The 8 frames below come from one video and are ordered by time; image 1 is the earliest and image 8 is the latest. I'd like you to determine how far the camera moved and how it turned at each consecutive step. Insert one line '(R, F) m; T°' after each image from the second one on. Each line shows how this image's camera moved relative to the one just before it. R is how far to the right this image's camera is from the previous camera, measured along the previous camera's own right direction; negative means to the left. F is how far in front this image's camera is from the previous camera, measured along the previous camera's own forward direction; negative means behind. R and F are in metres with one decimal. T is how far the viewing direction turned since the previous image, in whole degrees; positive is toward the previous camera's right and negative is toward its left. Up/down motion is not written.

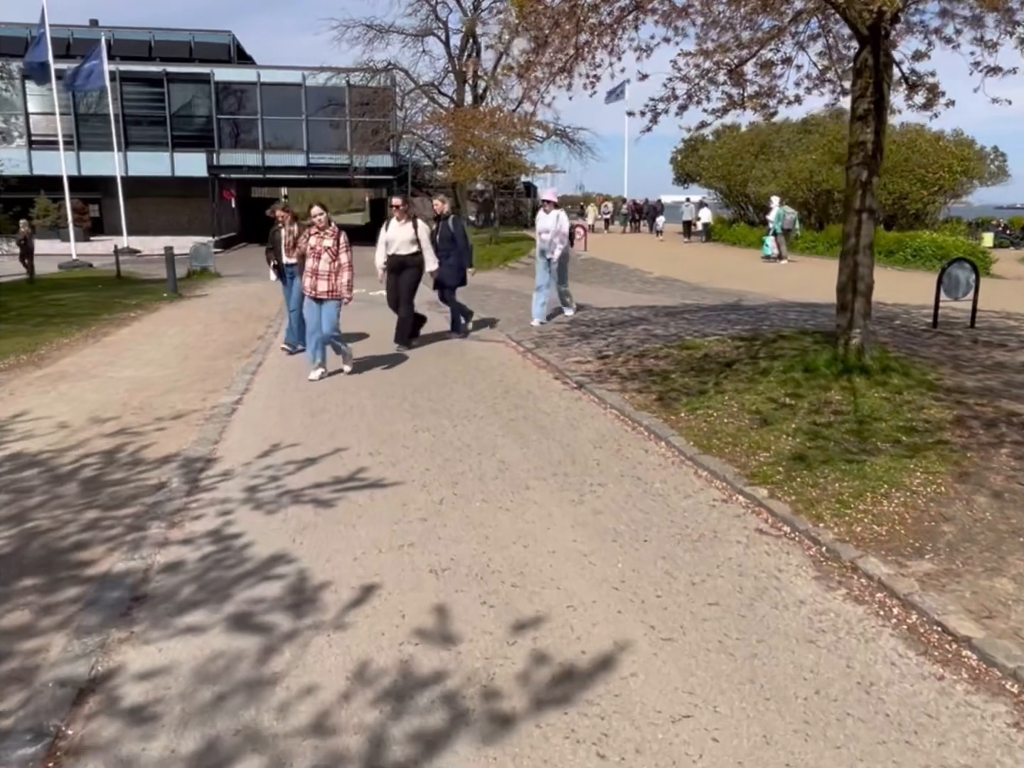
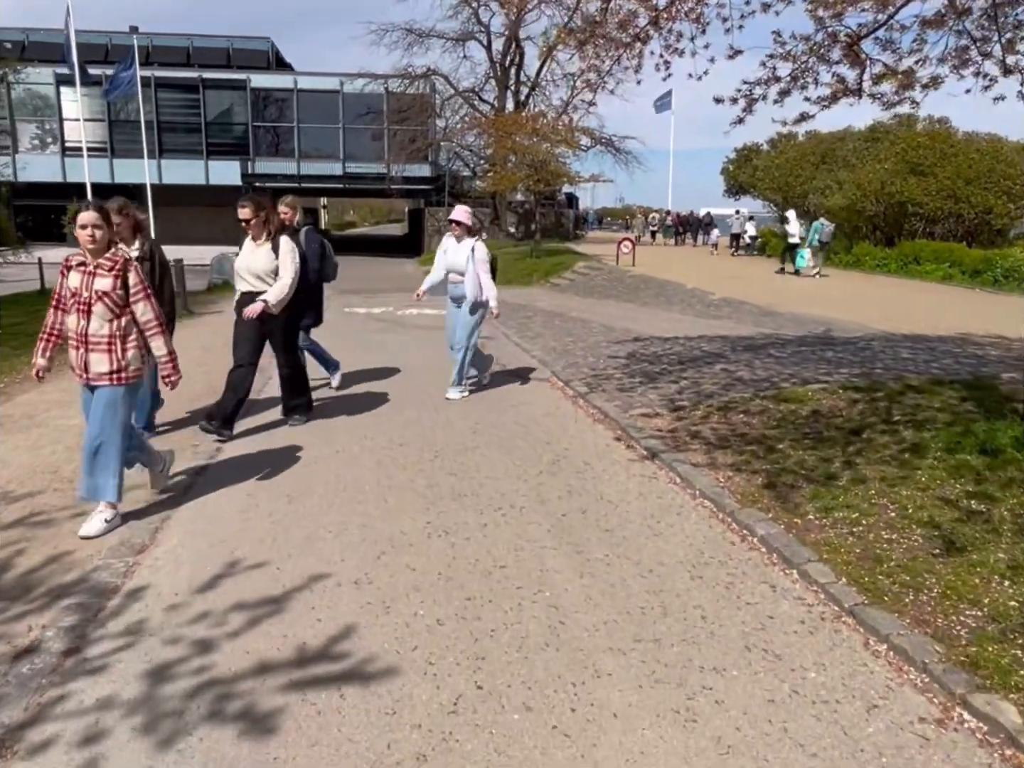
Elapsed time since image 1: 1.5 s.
(-0.1, +2.2) m; -3°
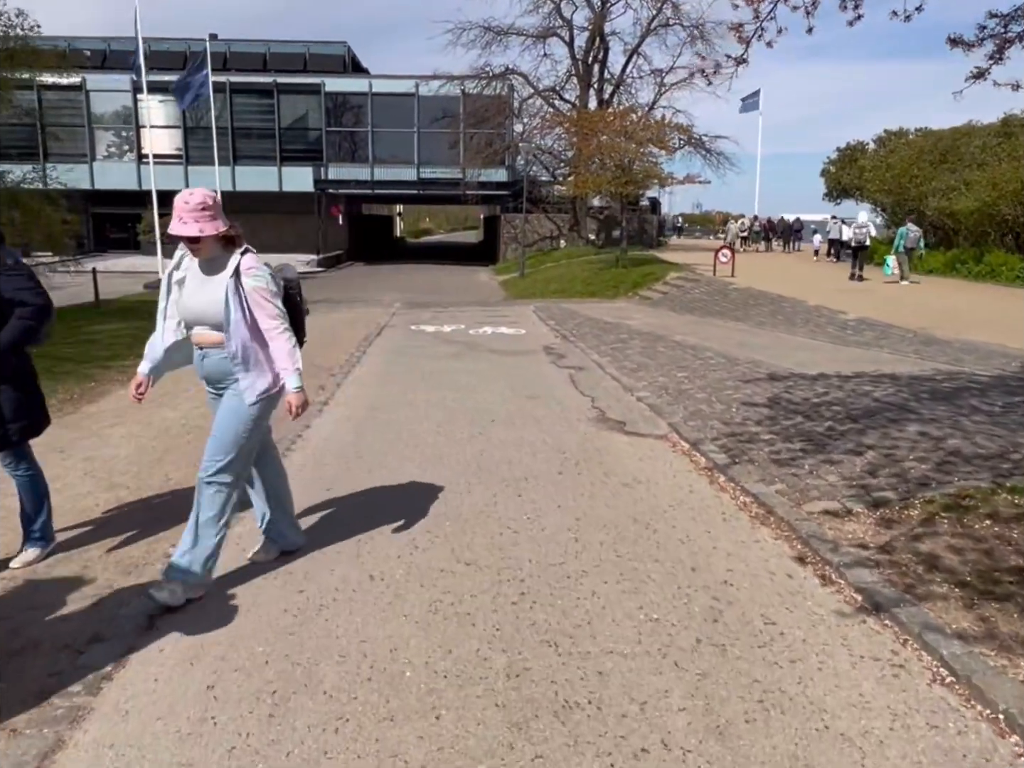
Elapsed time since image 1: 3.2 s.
(-0.3, +2.4) m; -5°
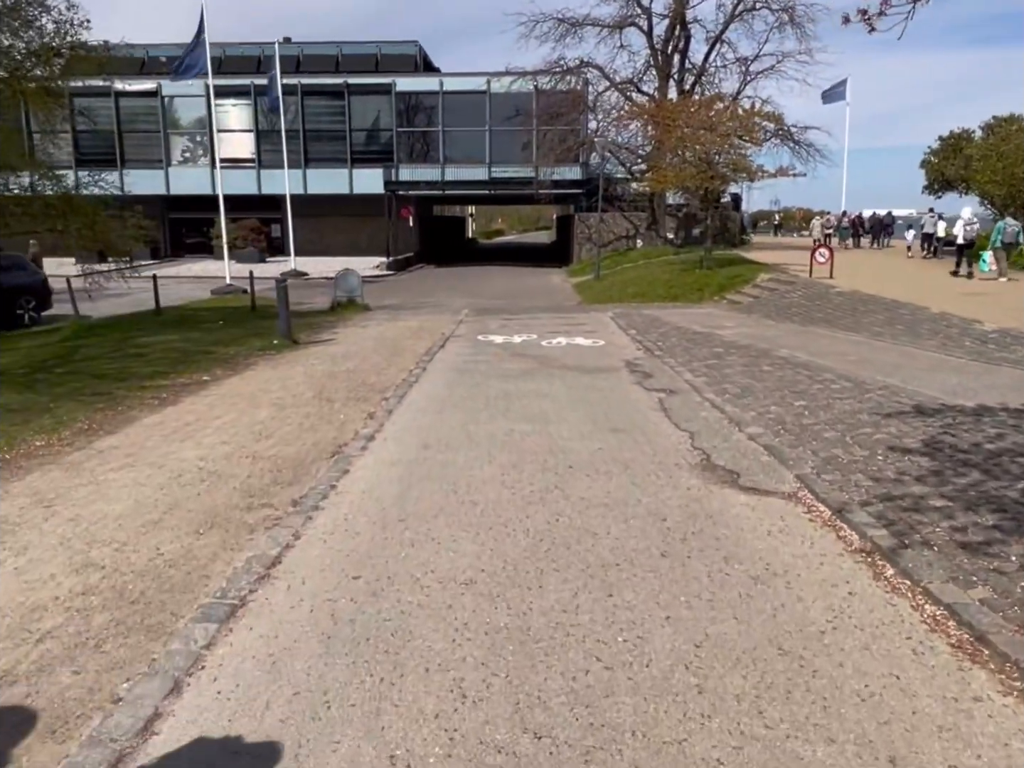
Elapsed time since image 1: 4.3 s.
(-0.1, +1.6) m; -5°
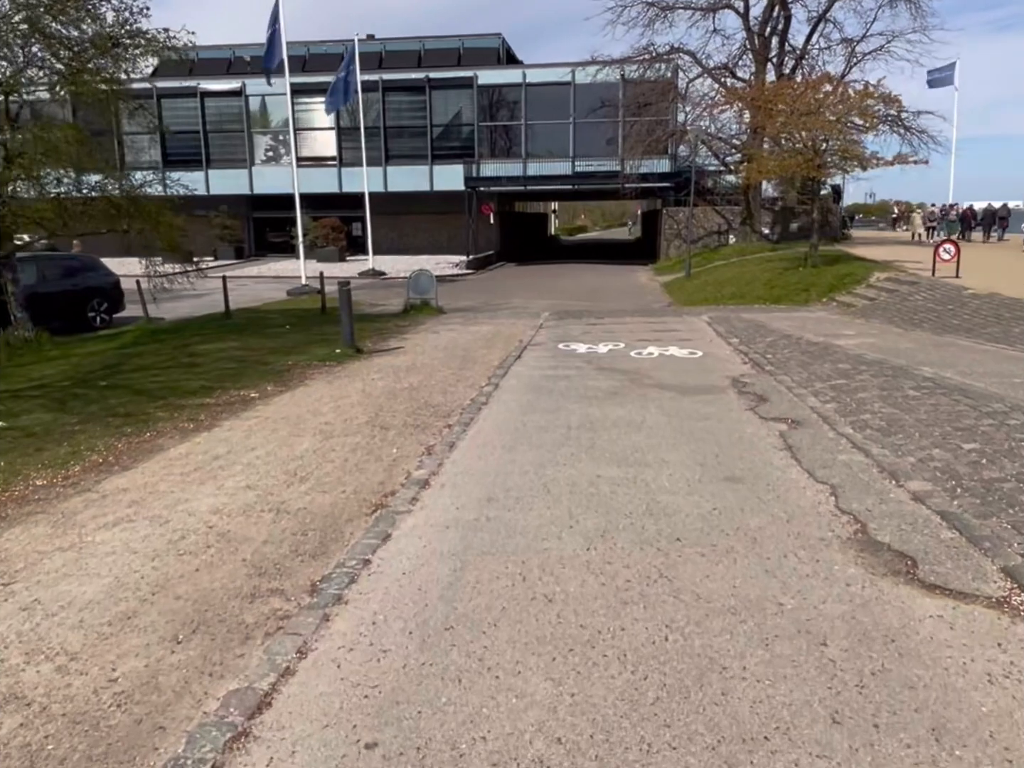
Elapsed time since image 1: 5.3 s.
(0.0, +1.6) m; -6°
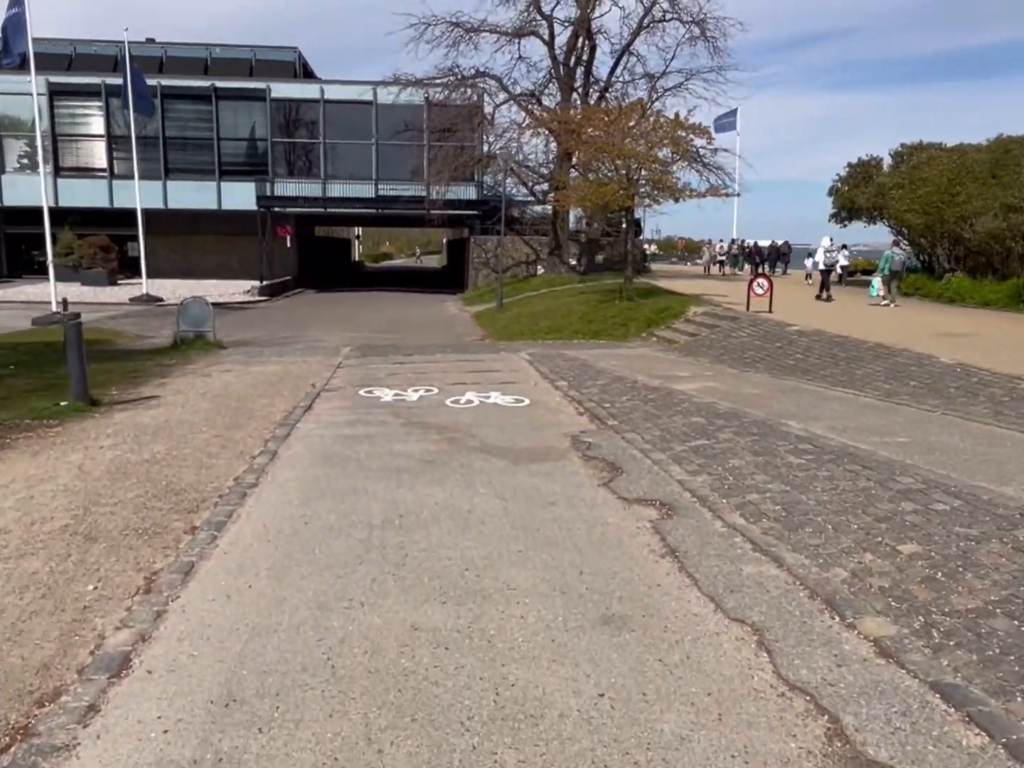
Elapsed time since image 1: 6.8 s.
(+0.2, +2.3) m; +13°
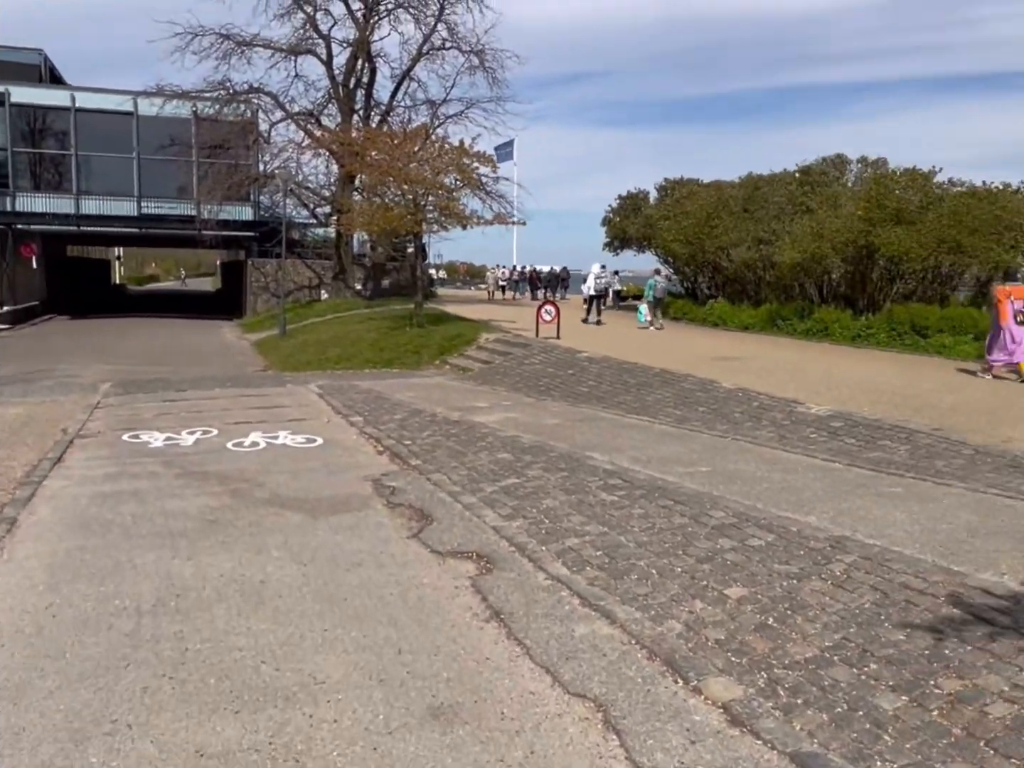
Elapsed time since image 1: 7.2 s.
(-0.1, +0.6) m; +14°
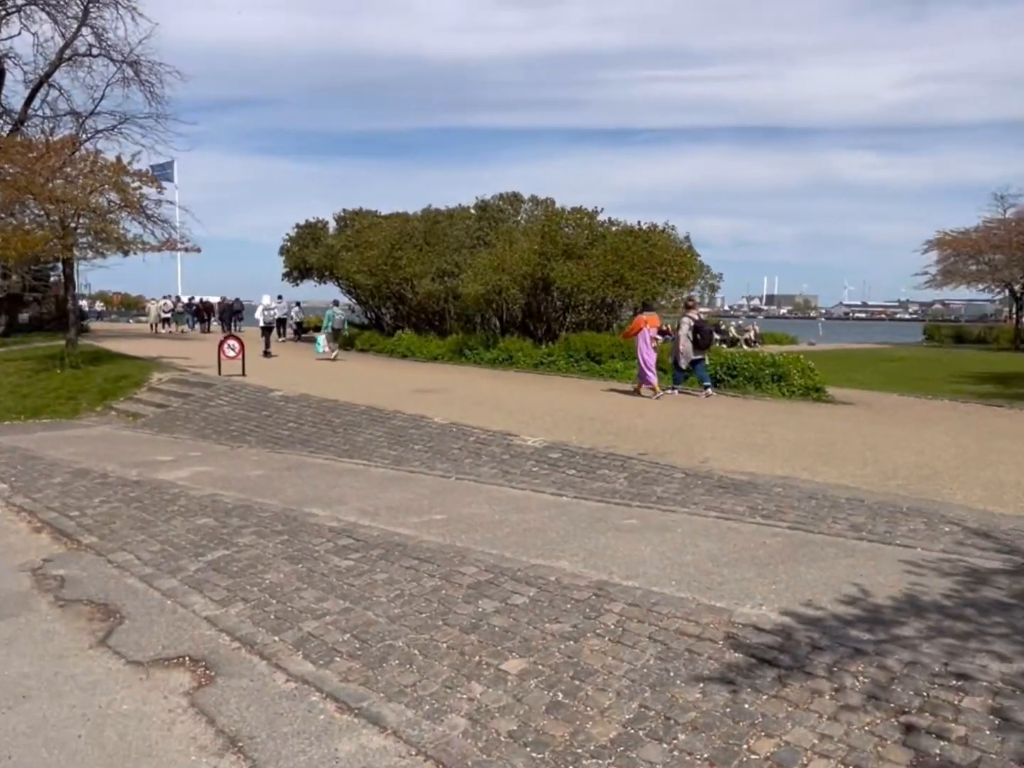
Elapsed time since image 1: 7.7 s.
(-0.2, +0.8) m; +22°
